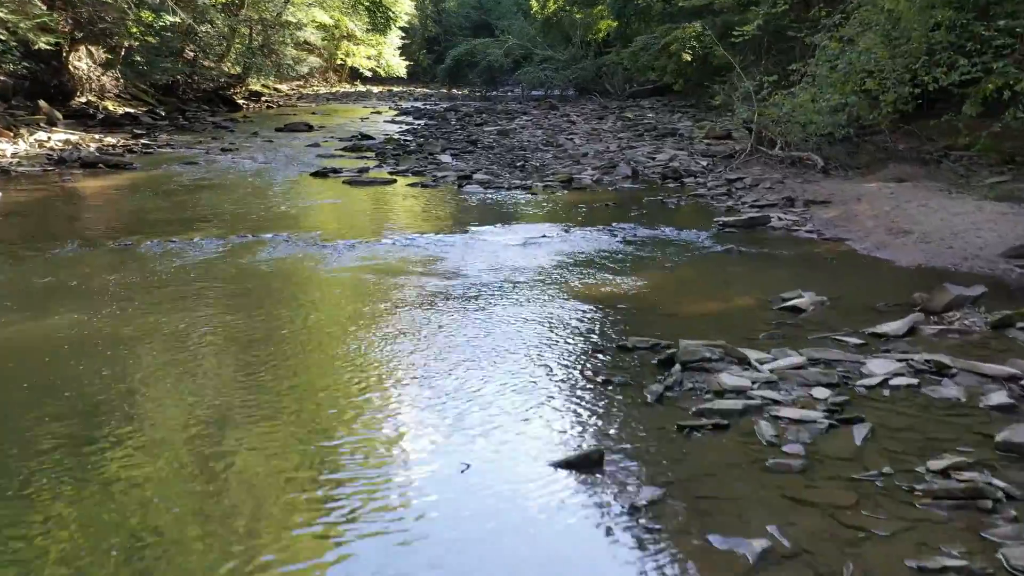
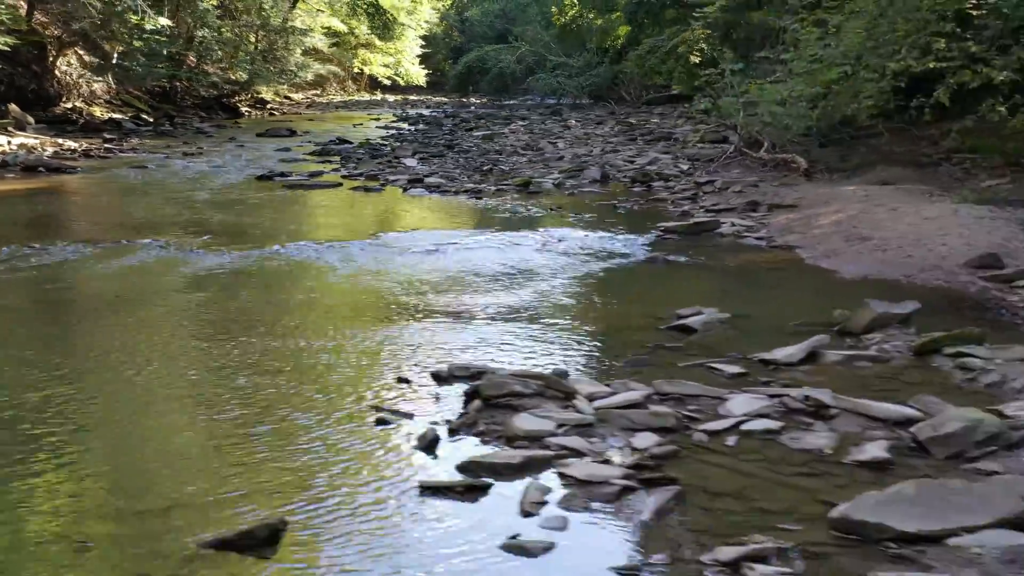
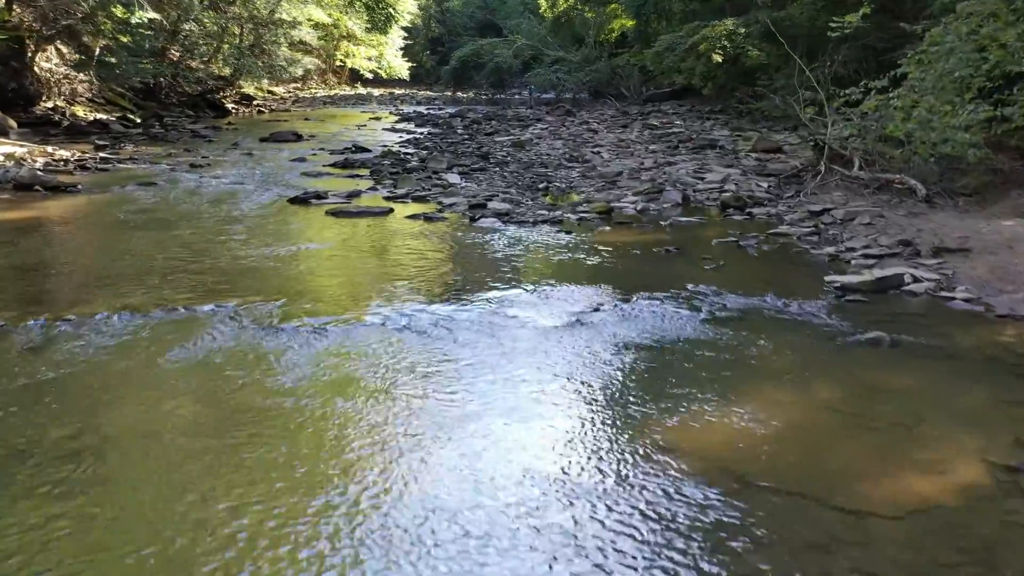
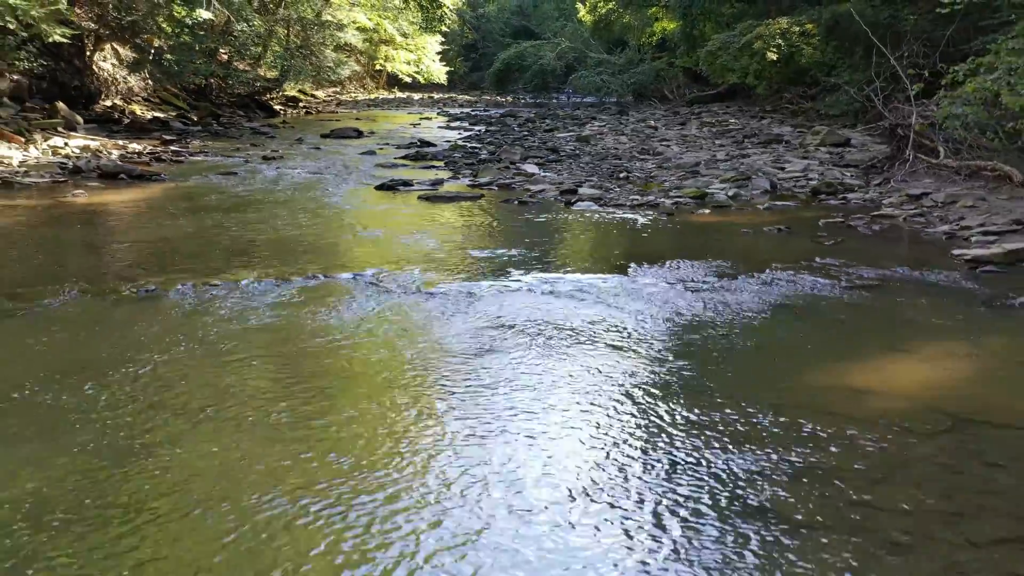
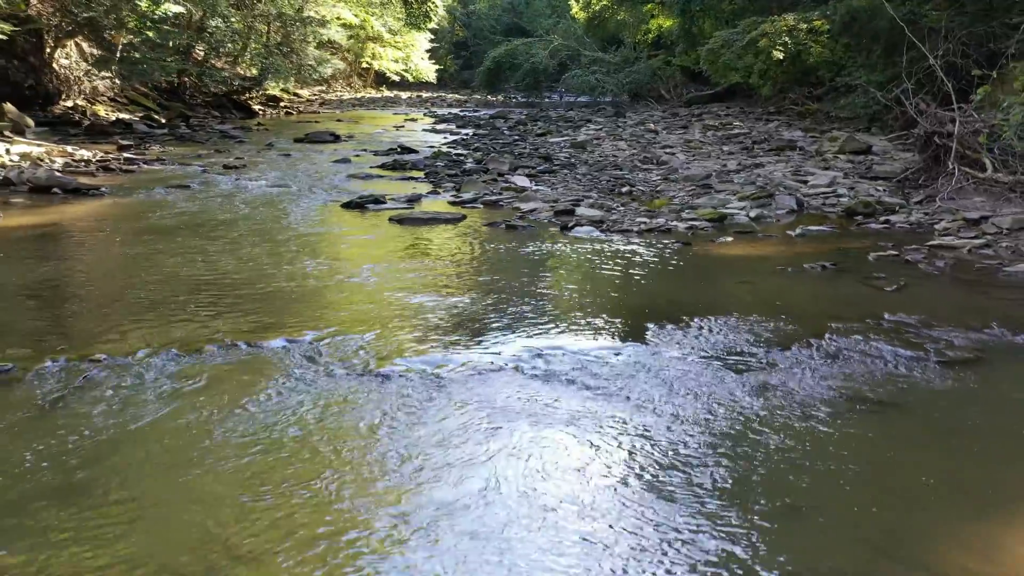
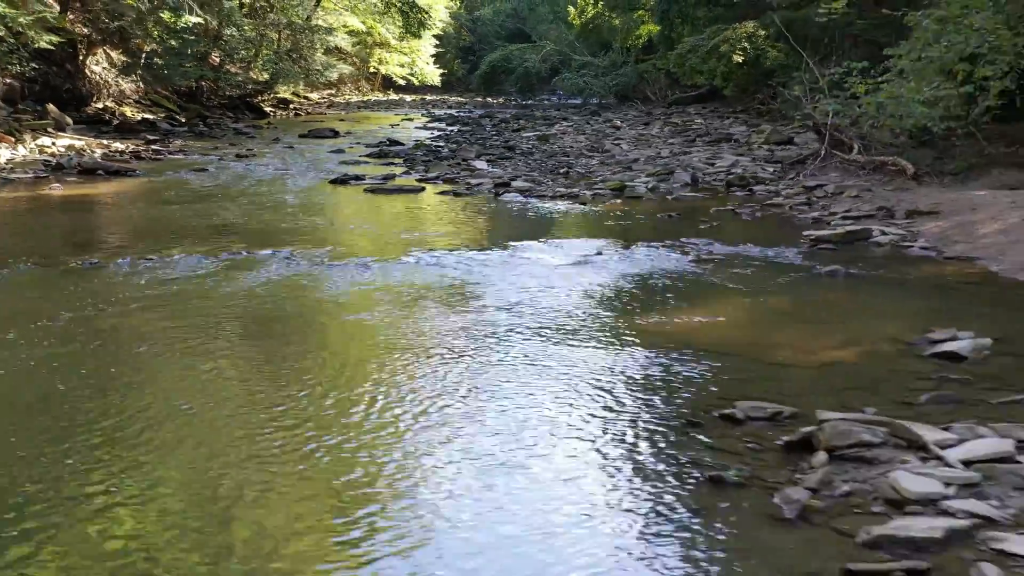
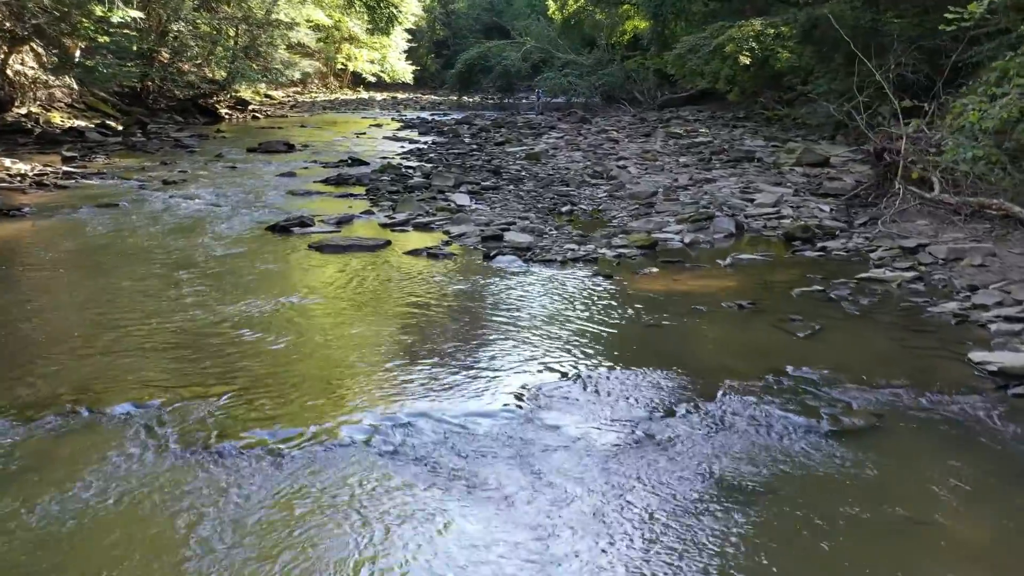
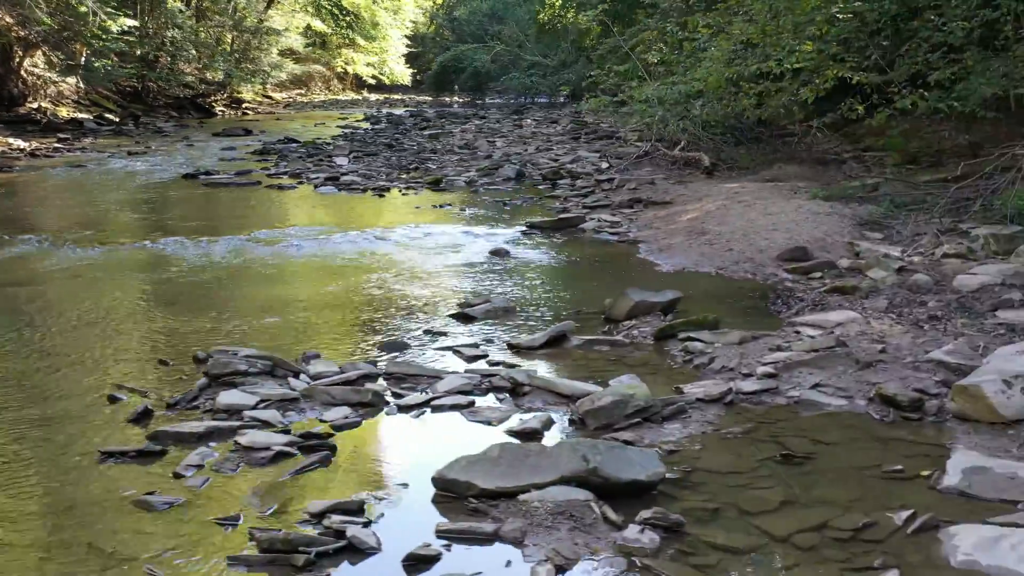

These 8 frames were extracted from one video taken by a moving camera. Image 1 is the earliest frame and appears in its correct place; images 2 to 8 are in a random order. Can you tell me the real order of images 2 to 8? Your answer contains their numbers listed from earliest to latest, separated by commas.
3, 7, 5, 4, 6, 2, 8
